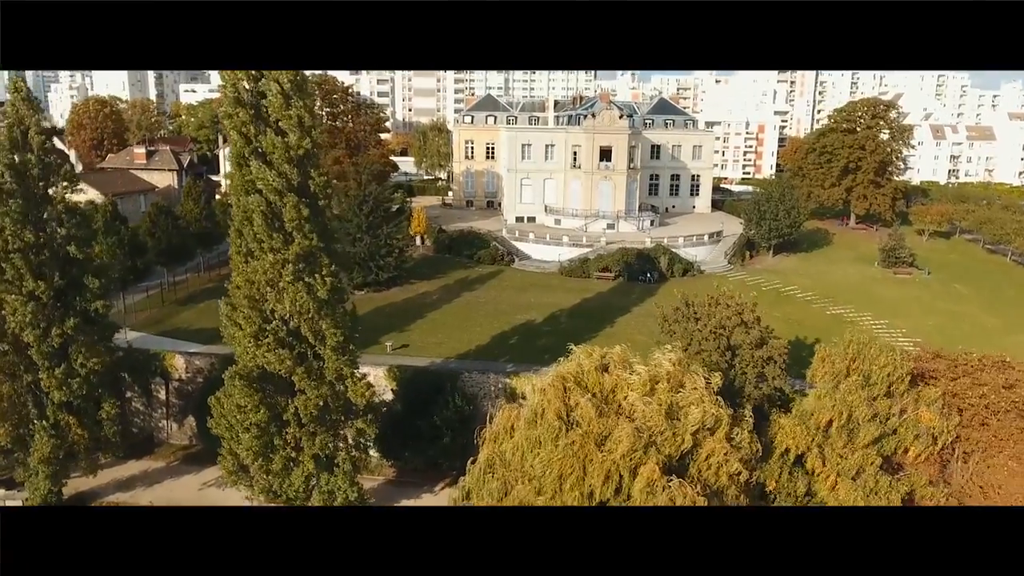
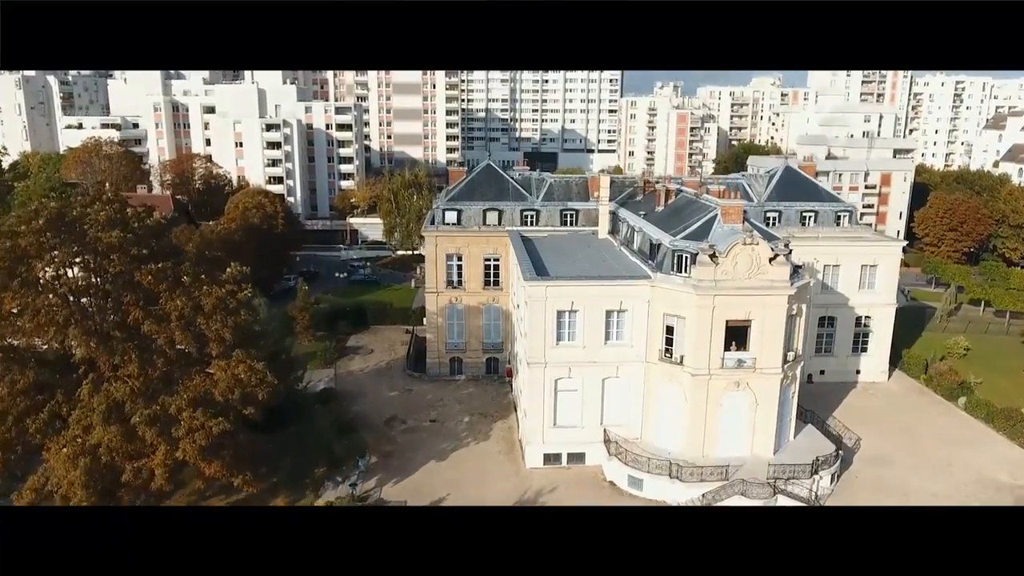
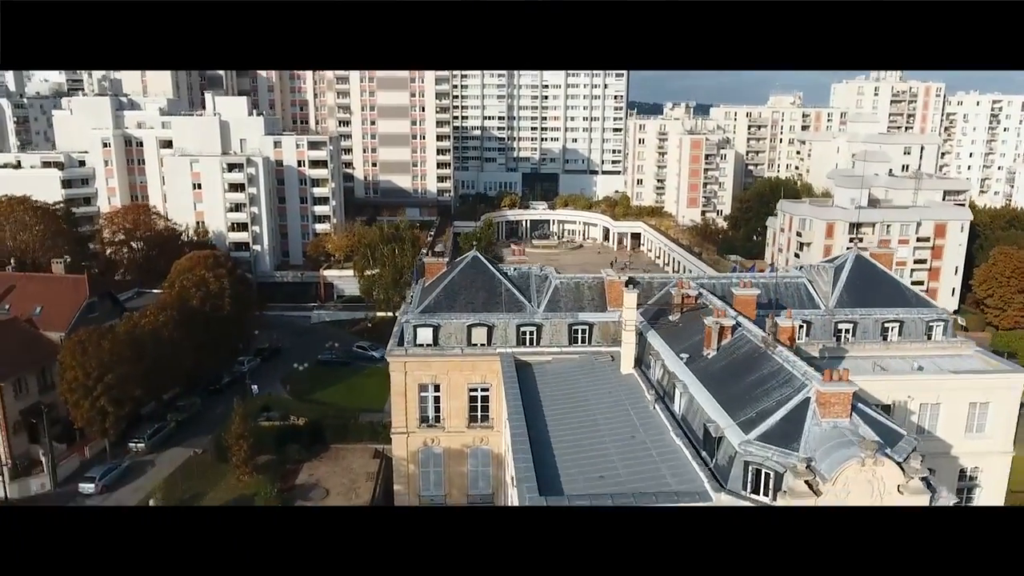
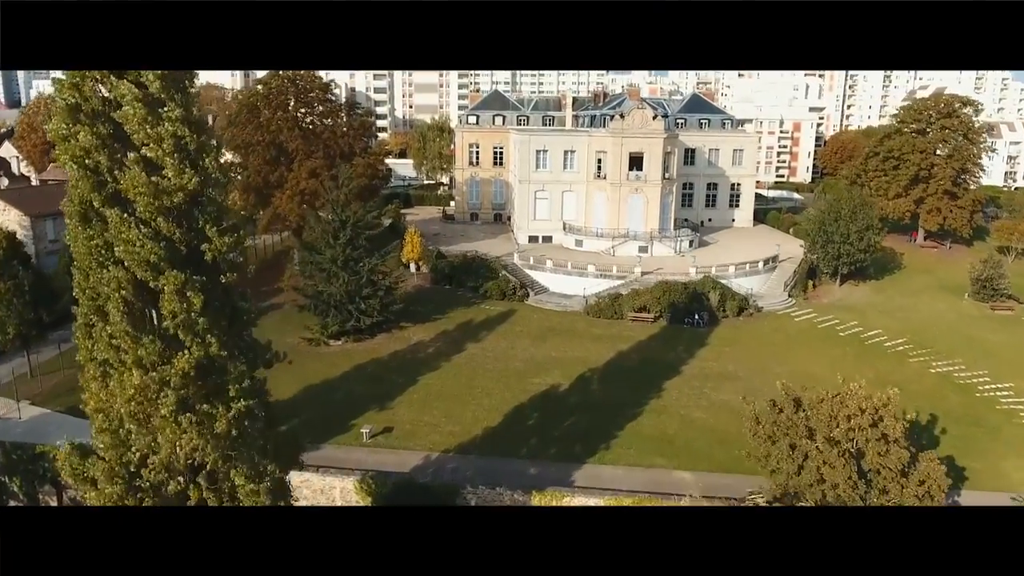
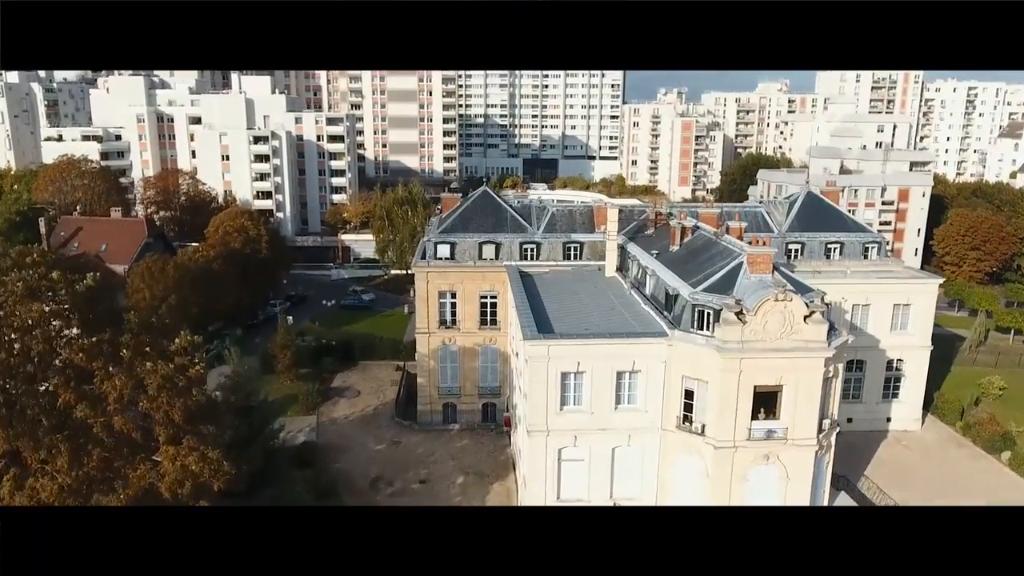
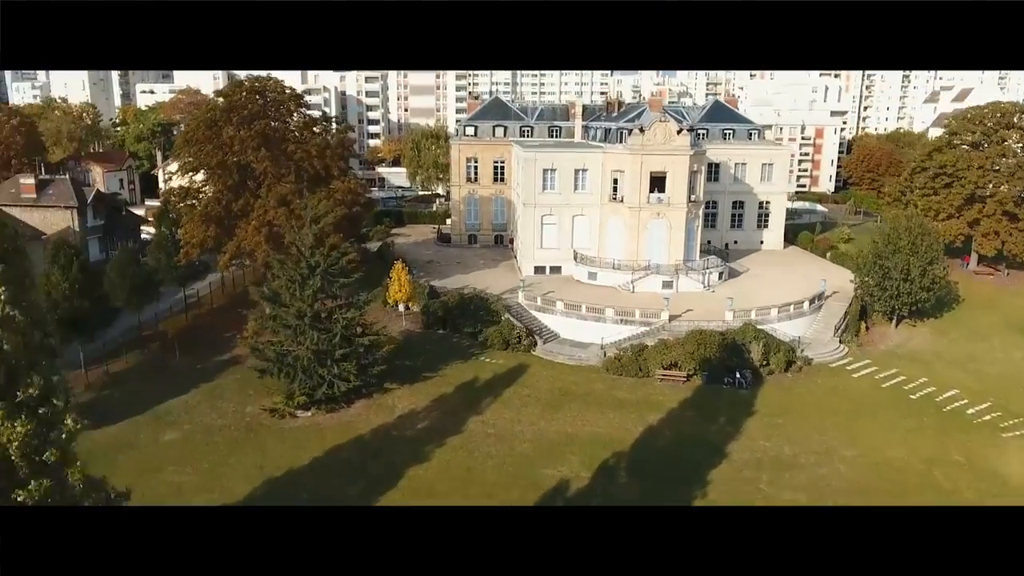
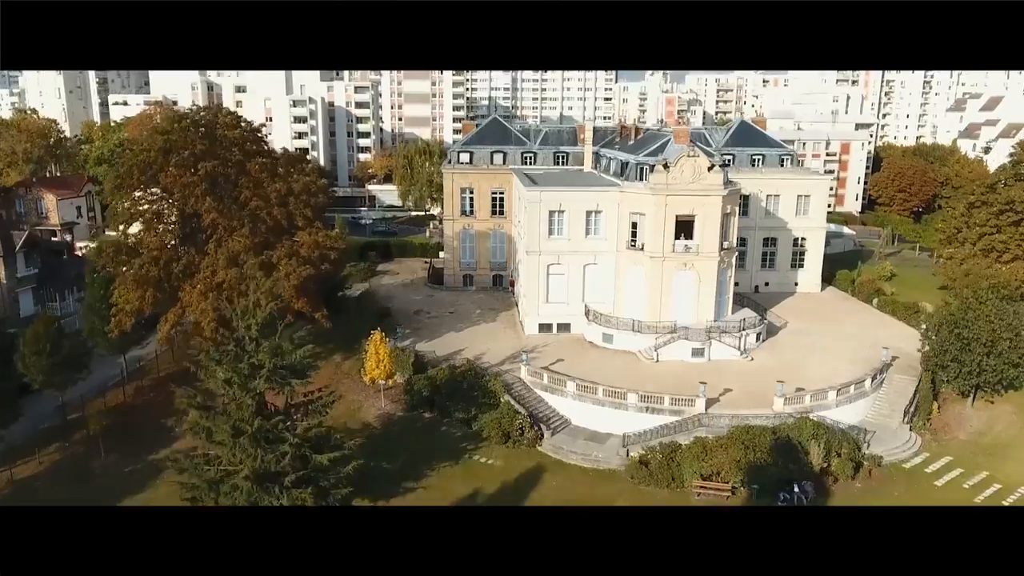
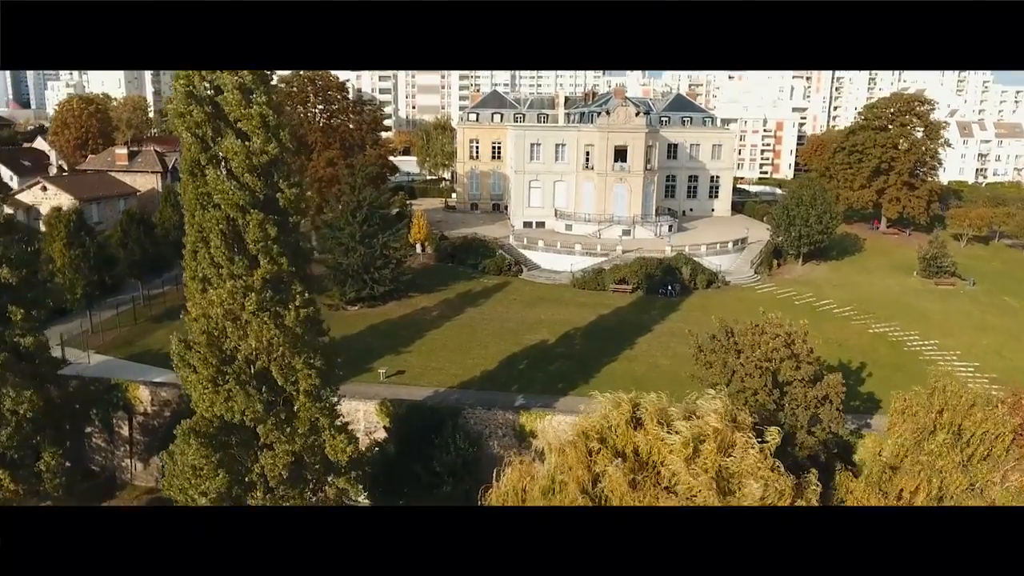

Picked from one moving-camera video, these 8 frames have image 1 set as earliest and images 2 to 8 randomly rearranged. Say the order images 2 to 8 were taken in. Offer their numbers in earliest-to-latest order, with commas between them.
8, 4, 6, 7, 2, 5, 3
